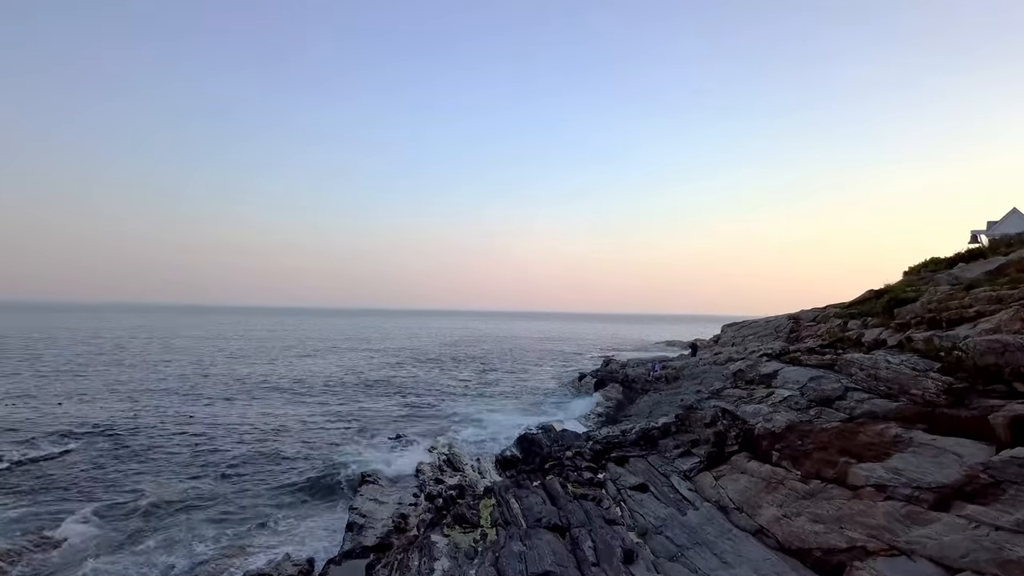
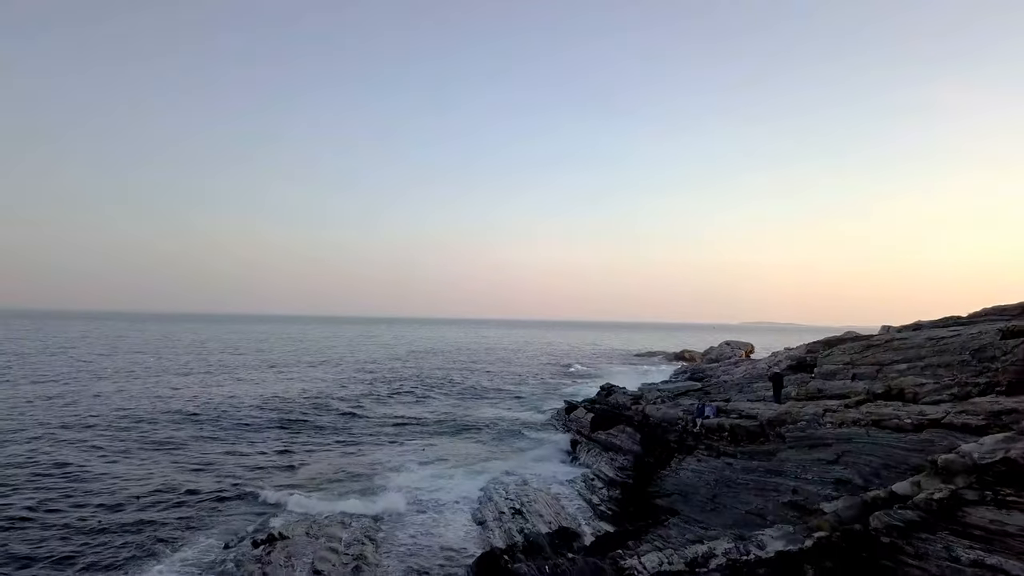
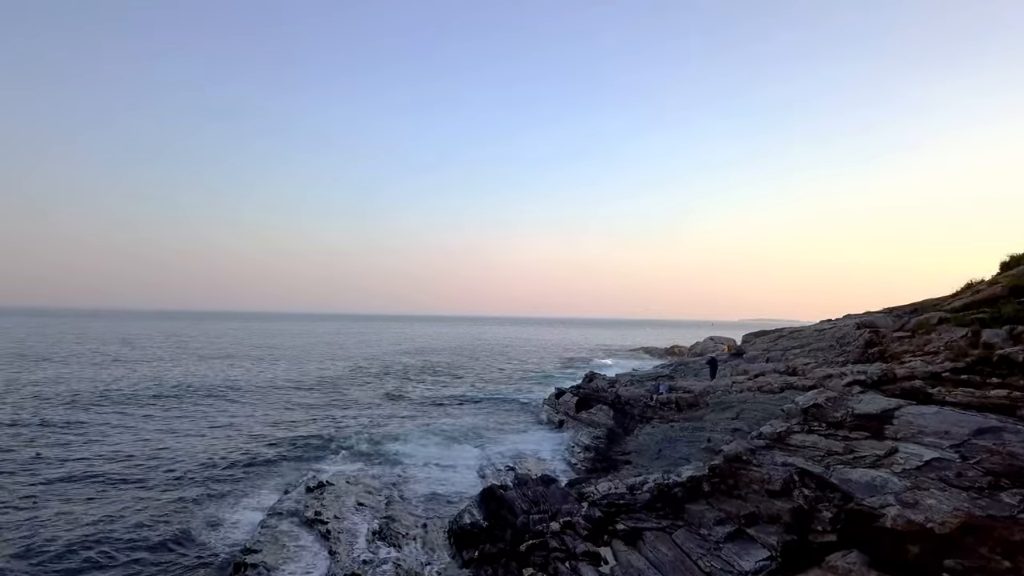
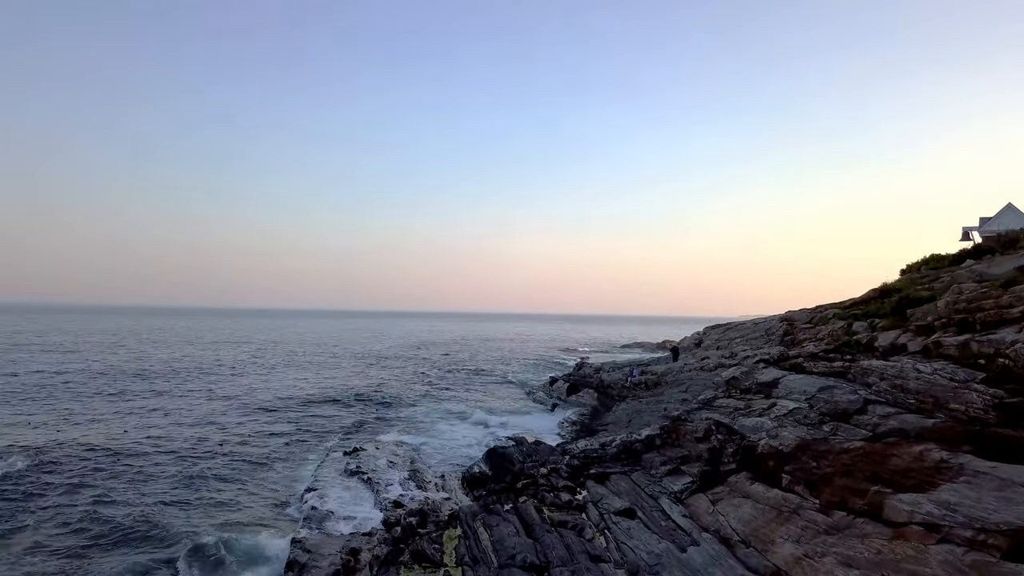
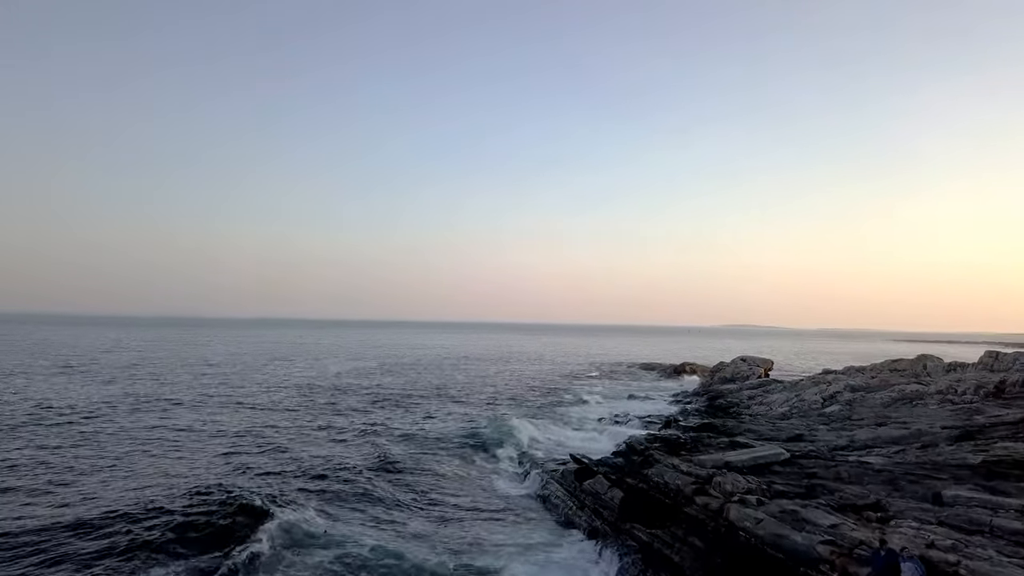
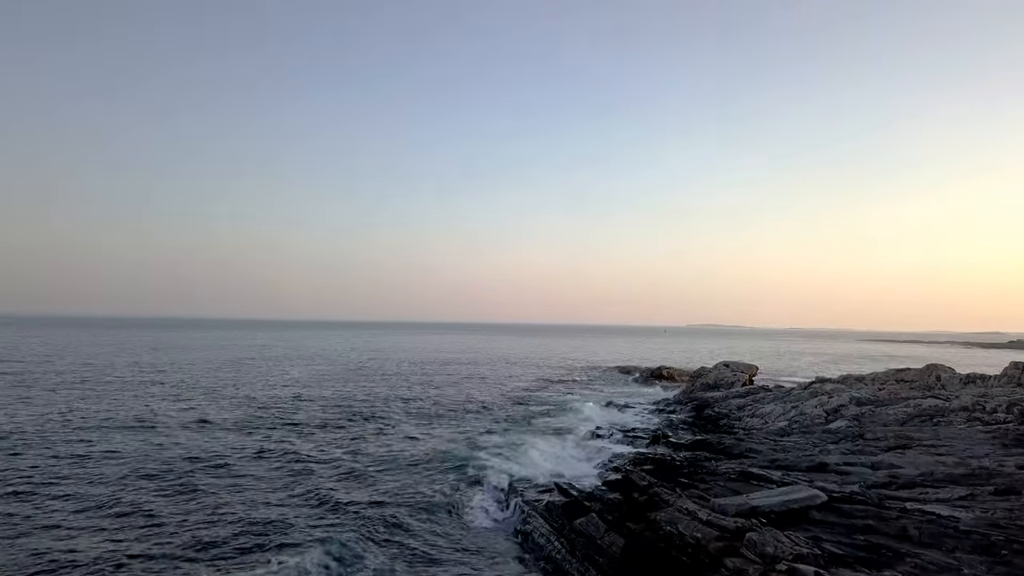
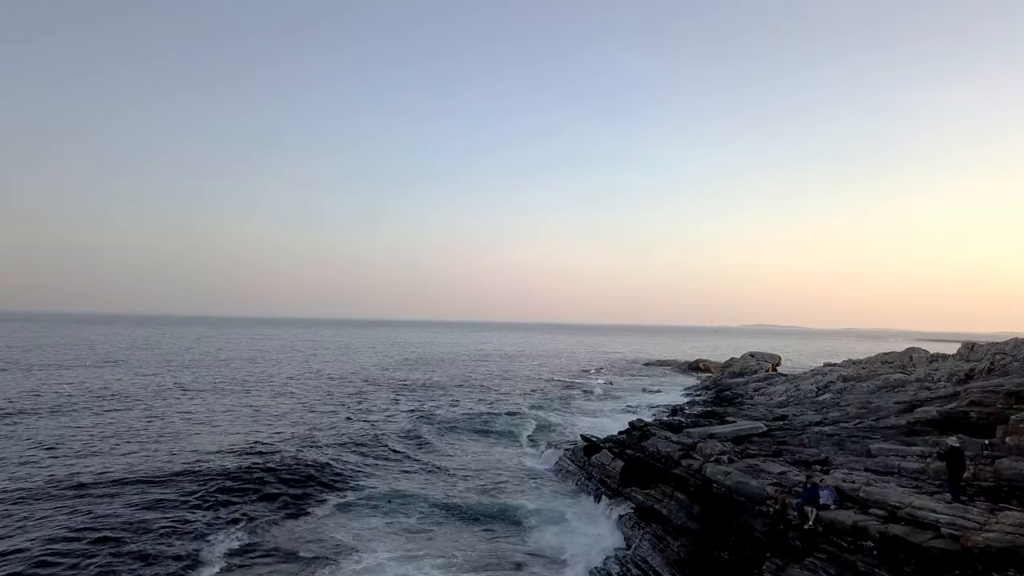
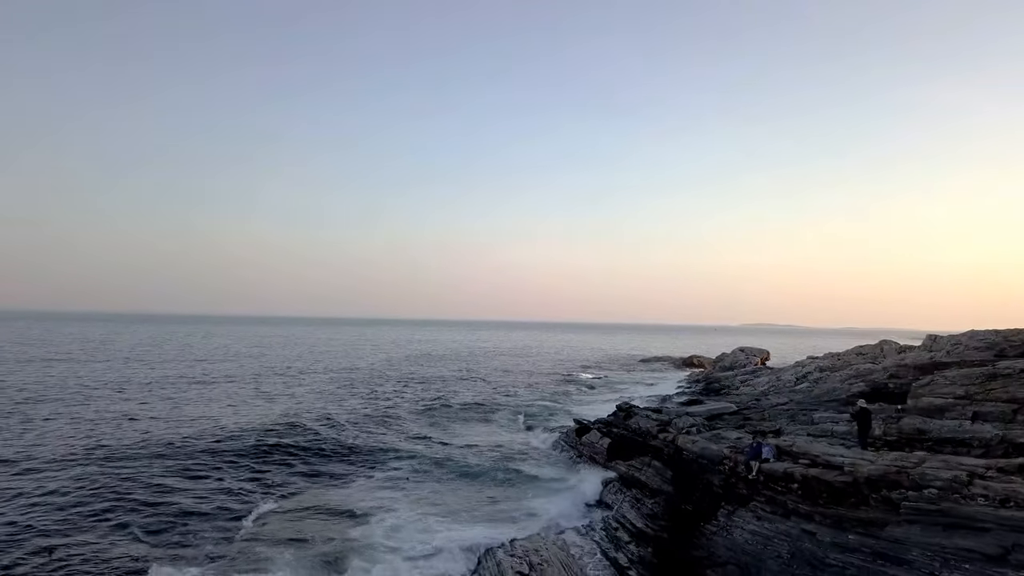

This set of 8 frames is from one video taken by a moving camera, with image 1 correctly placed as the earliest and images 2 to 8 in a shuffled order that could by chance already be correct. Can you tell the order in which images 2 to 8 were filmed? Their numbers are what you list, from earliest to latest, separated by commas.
4, 3, 2, 8, 7, 5, 6
